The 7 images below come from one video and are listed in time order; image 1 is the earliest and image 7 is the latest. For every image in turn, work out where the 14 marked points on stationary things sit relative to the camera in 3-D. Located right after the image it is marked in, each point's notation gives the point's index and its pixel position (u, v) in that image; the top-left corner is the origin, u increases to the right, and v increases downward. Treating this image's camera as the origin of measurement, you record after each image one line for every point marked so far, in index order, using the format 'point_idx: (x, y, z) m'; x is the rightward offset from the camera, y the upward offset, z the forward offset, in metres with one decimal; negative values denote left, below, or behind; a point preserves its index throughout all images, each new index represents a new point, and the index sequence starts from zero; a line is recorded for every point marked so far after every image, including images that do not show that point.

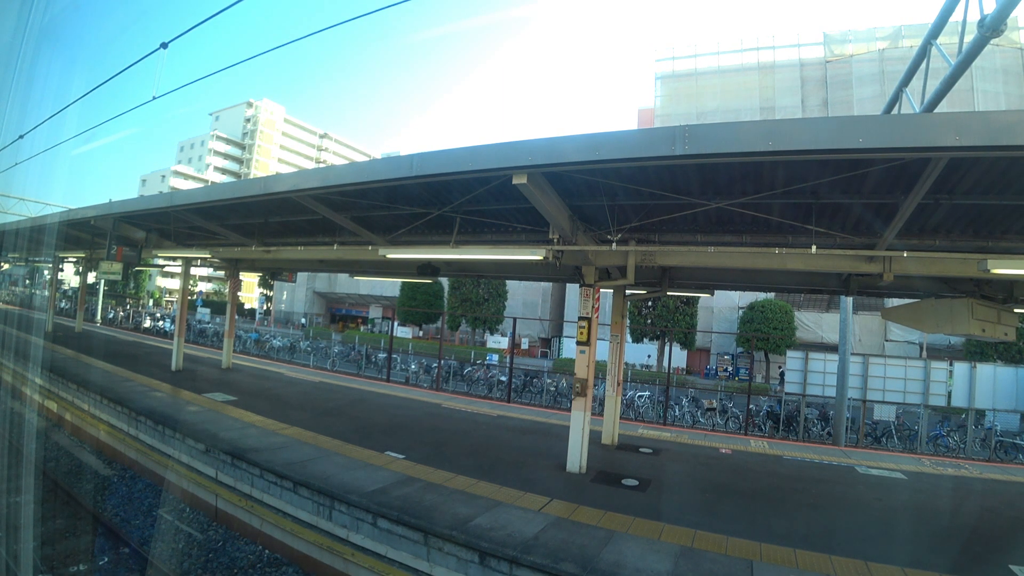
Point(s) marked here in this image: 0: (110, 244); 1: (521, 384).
0: (-10.6, +1.2, +13.9) m
1: (+0.4, -3.2, +17.5) m
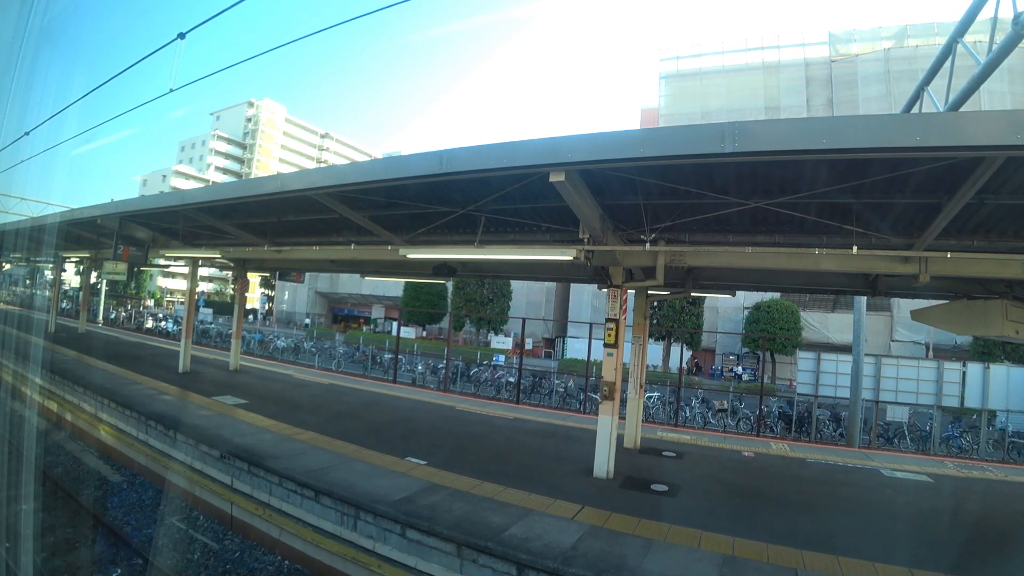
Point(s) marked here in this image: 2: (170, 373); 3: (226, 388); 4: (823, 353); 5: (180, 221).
0: (-10.4, +1.2, +13.8) m
1: (+0.6, -3.2, +17.4) m
2: (-9.9, -2.6, +15.3) m
3: (-7.3, -2.7, +13.5) m
4: (+8.7, -1.8, +14.7) m
5: (-7.3, +1.6, +11.7) m
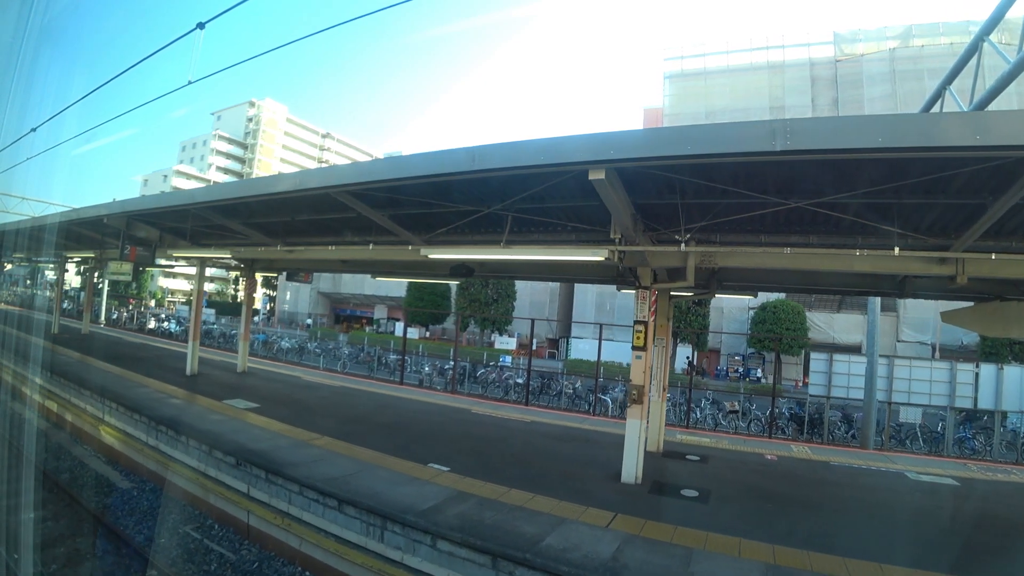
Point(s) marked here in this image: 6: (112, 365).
0: (-10.1, +1.2, +13.7) m
1: (+0.9, -3.2, +17.3) m
2: (-9.6, -2.6, +15.2) m
3: (-7.0, -2.7, +13.4) m
4: (+8.9, -1.8, +14.6) m
5: (-7.0, +1.5, +11.6) m
6: (-12.2, -2.5, +16.1) m
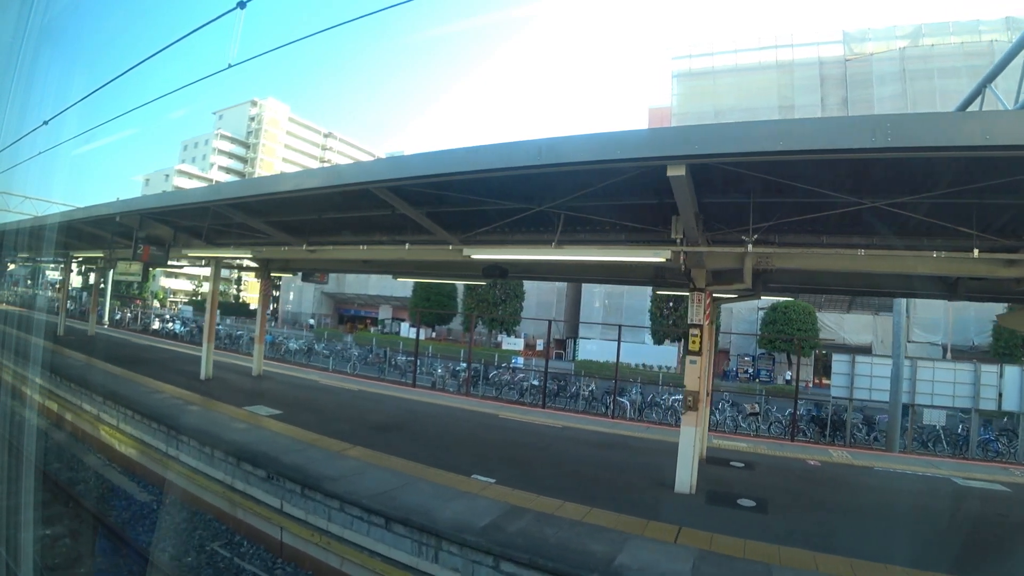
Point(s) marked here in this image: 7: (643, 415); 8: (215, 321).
0: (-9.6, +1.2, +13.5) m
1: (+1.4, -3.2, +17.1) m
2: (-9.2, -2.6, +15.0) m
3: (-6.5, -2.7, +13.2) m
4: (+9.4, -1.8, +14.4) m
5: (-6.5, +1.5, +11.4) m
6: (-11.7, -2.5, +15.9) m
7: (+3.8, -3.7, +15.4) m
8: (-7.9, -0.9, +14.0) m
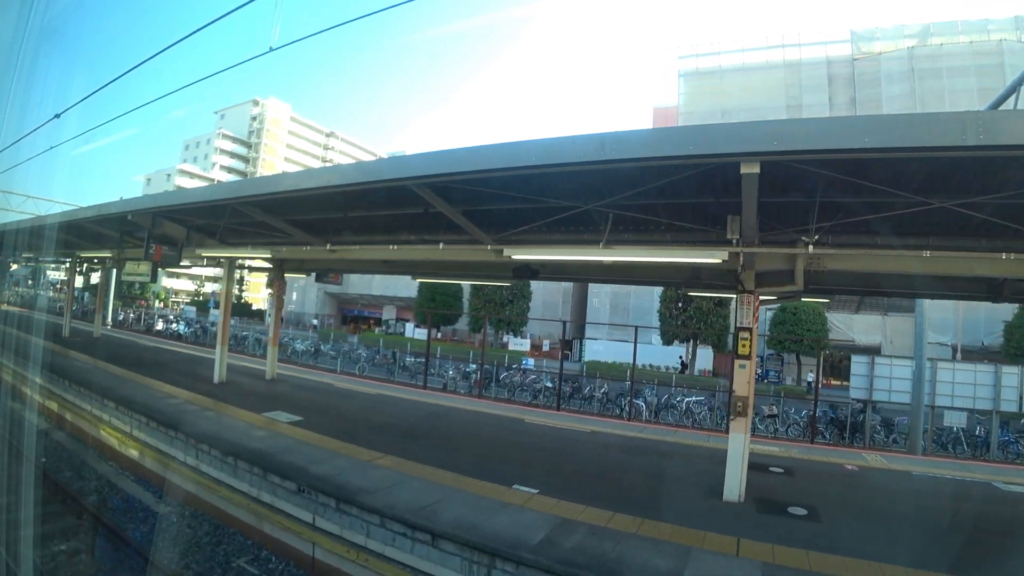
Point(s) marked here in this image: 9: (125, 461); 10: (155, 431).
0: (-9.2, +1.2, +13.3) m
1: (+1.8, -3.3, +17.0) m
2: (-8.7, -2.6, +14.9) m
3: (-6.1, -2.7, +13.1) m
4: (+9.8, -1.9, +14.3) m
5: (-6.1, +1.5, +11.2) m
6: (-11.3, -2.6, +15.7) m
7: (+4.3, -3.7, +15.3) m
8: (-7.4, -0.9, +13.8) m
9: (-7.1, -3.2, +9.7) m
10: (-6.6, -2.6, +9.9) m
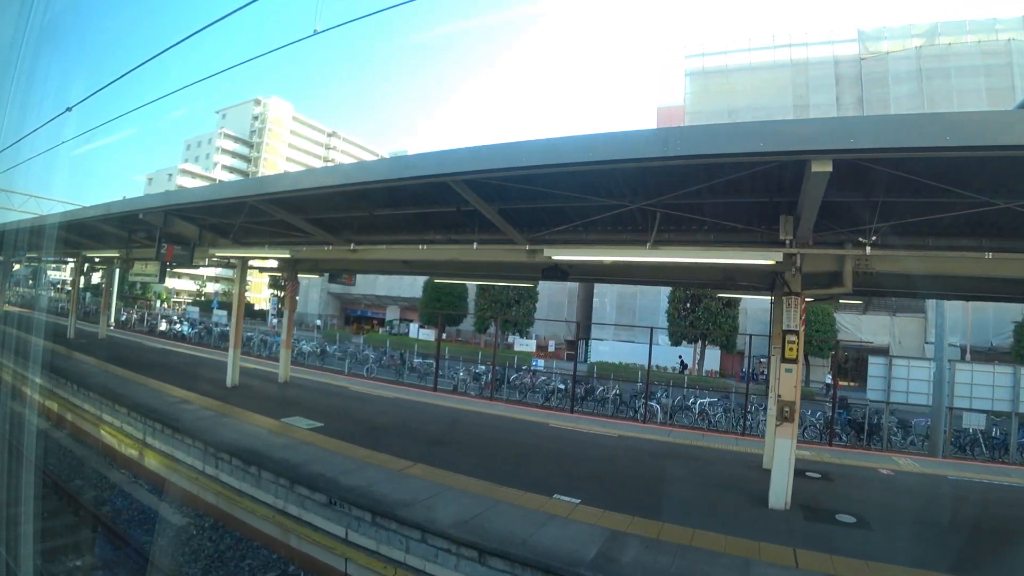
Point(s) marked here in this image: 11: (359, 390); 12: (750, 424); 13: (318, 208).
0: (-8.8, +1.2, +13.2) m
1: (+2.2, -3.3, +16.8) m
2: (-8.4, -2.6, +14.7) m
3: (-5.7, -2.7, +12.9) m
4: (+10.2, -1.9, +14.1) m
5: (-5.8, +1.5, +11.1) m
6: (-10.9, -2.6, +15.6) m
7: (+4.6, -3.8, +15.2) m
8: (-7.1, -0.9, +13.7) m
9: (-6.8, -3.2, +9.5) m
10: (-6.2, -2.6, +9.7) m
11: (-4.8, -3.0, +16.0) m
12: (+6.6, -3.8, +14.7) m
13: (-3.7, +1.4, +9.8) m
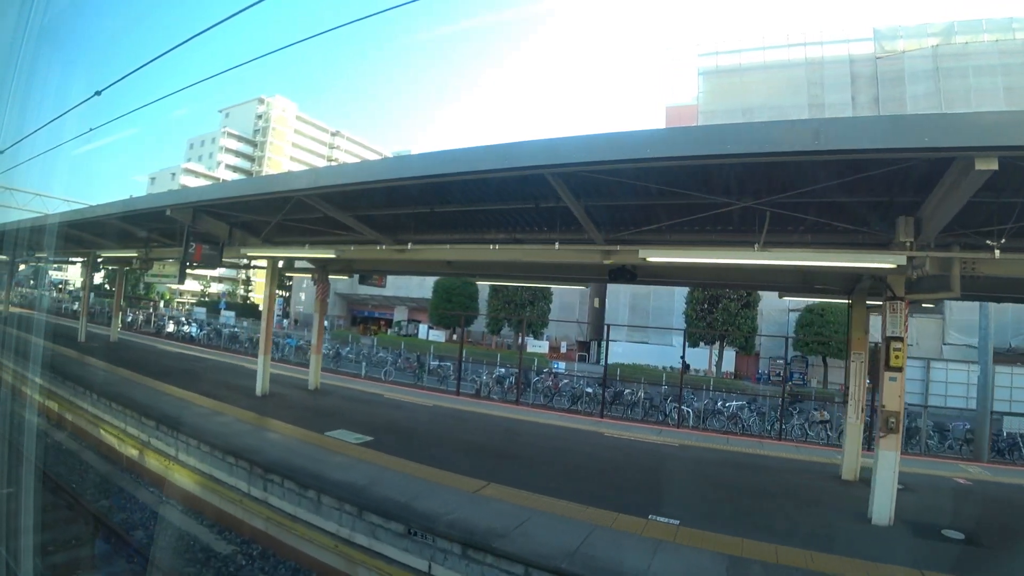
0: (-8.0, +1.1, +12.9) m
1: (+2.9, -3.3, +16.6) m
2: (-7.6, -2.7, +14.5) m
3: (-4.9, -2.8, +12.7) m
4: (+11.0, -1.9, +13.9) m
5: (-5.0, +1.5, +10.8) m
6: (-10.2, -2.6, +15.3) m
7: (+5.4, -3.8, +14.9) m
8: (-6.3, -0.9, +13.4) m
9: (-6.0, -3.3, +9.3) m
10: (-5.4, -2.7, +9.5) m
11: (-4.0, -3.0, +15.7) m
12: (+7.4, -3.8, +14.5) m
13: (-2.9, +1.4, +9.5) m
